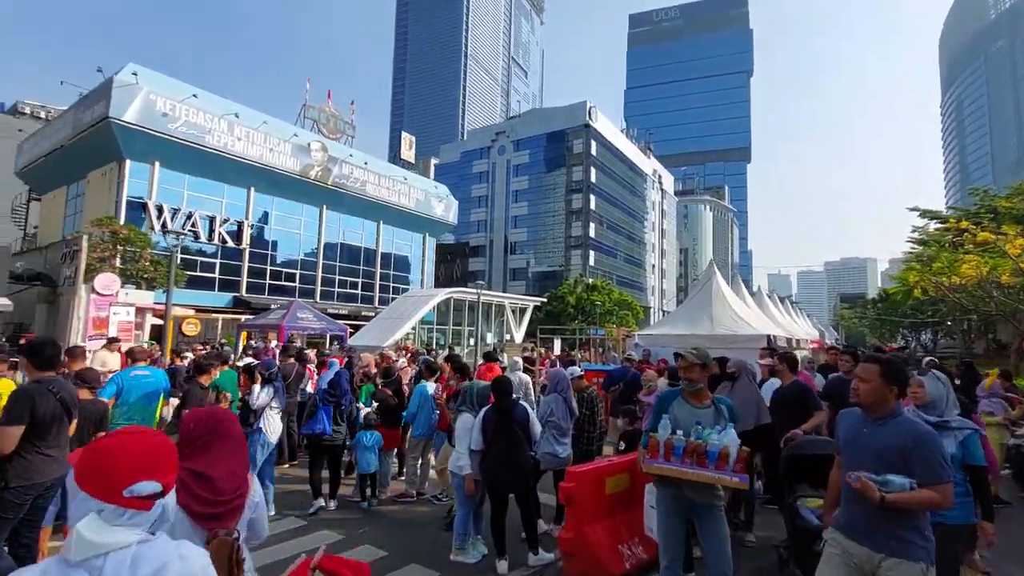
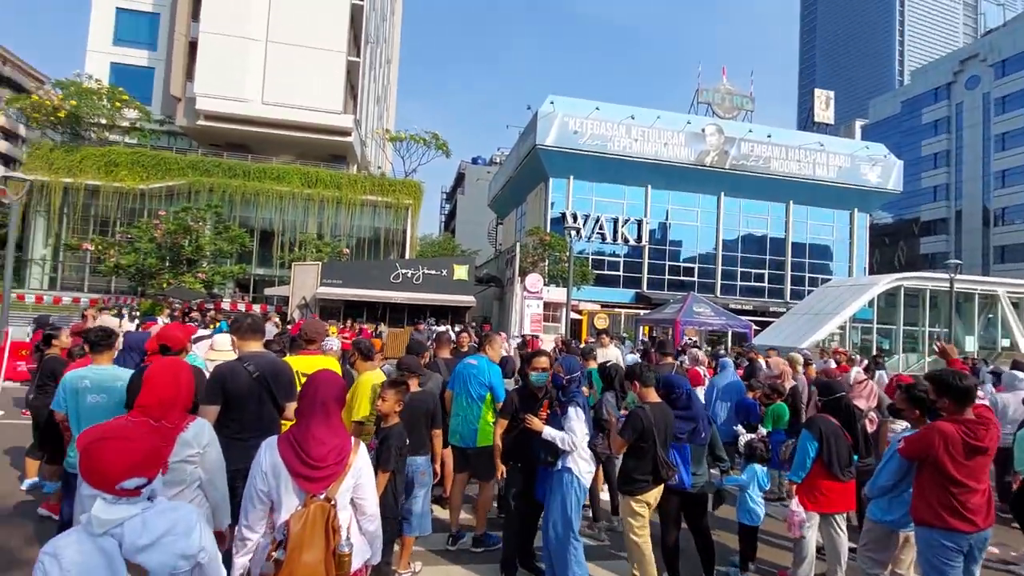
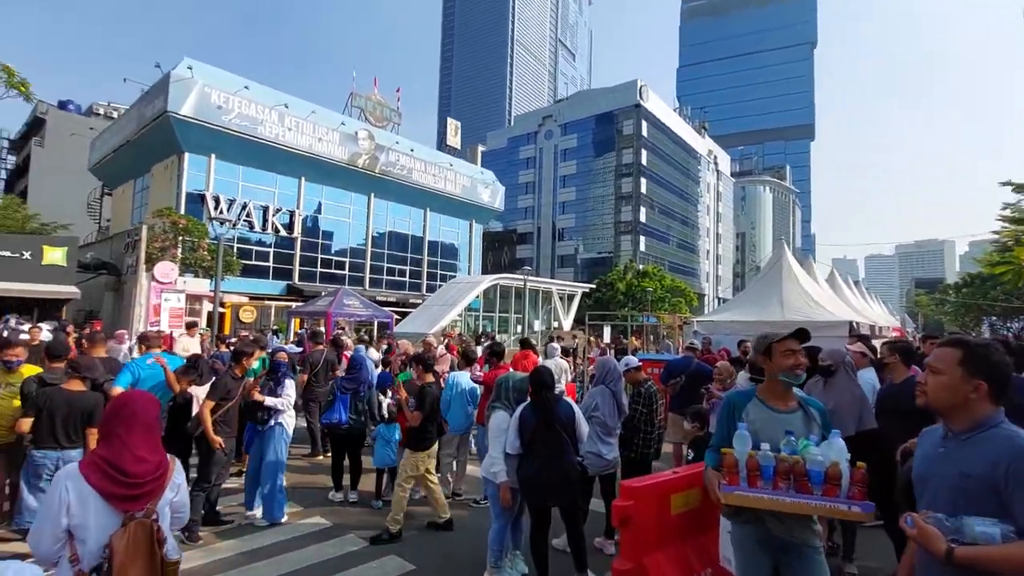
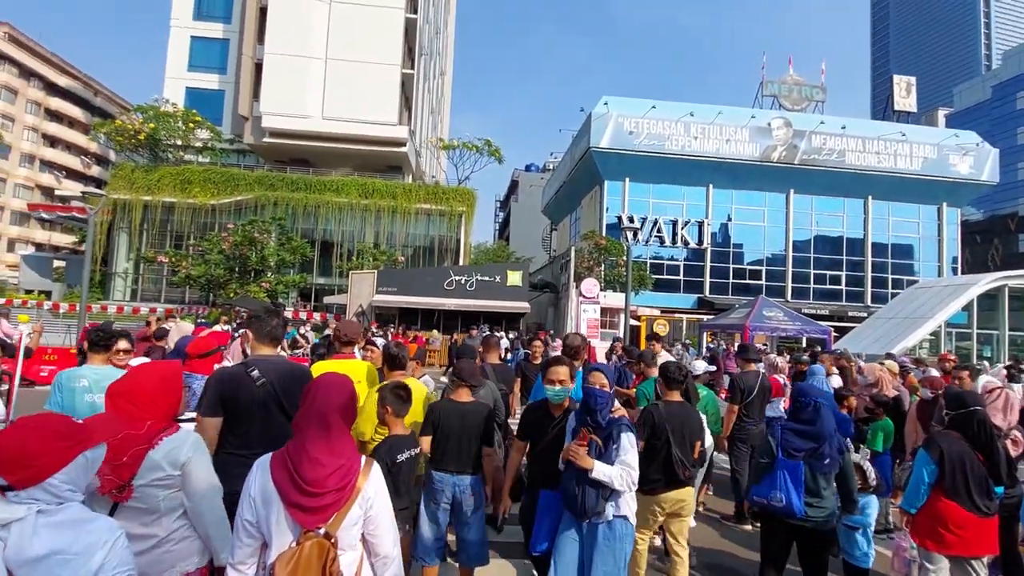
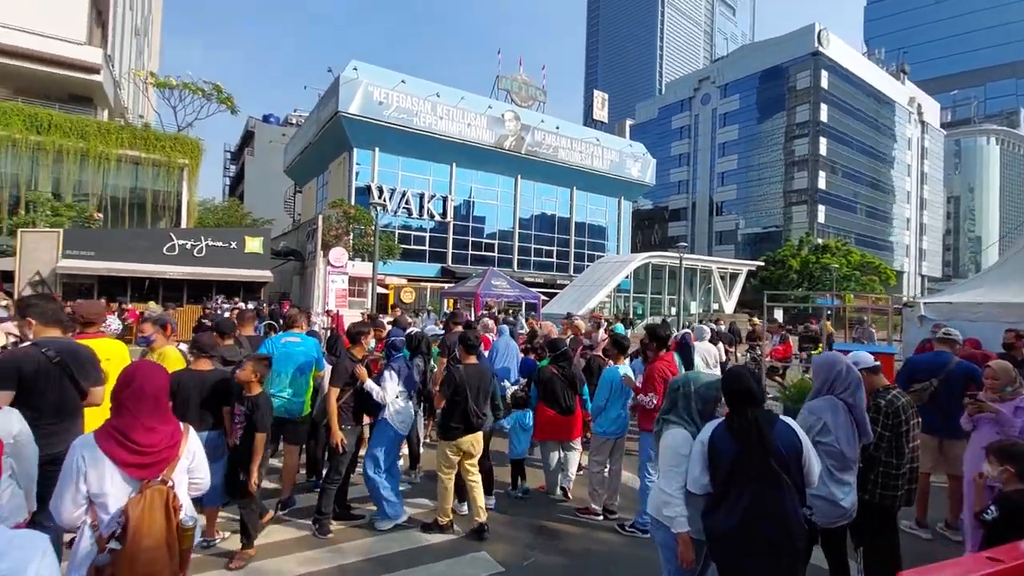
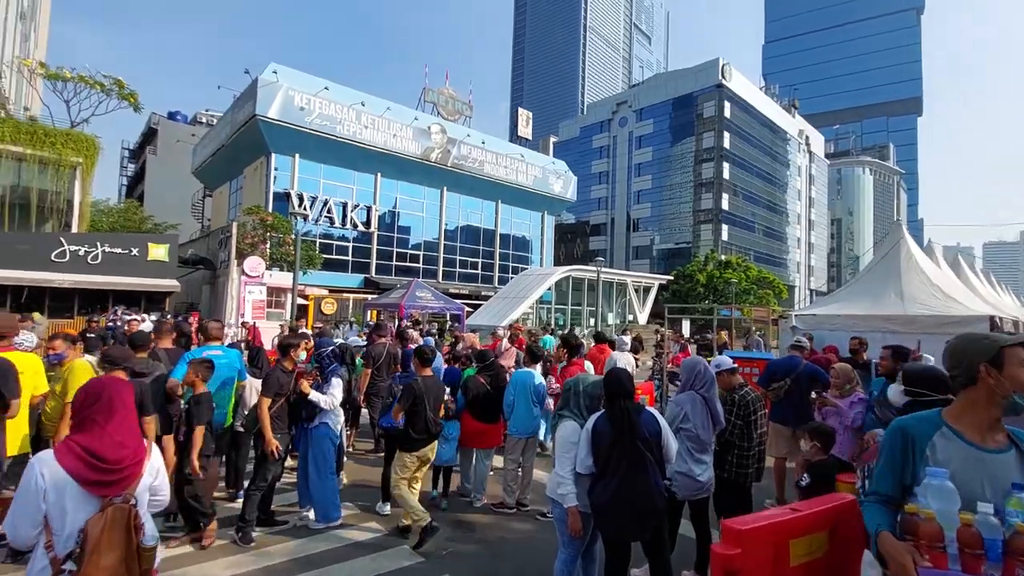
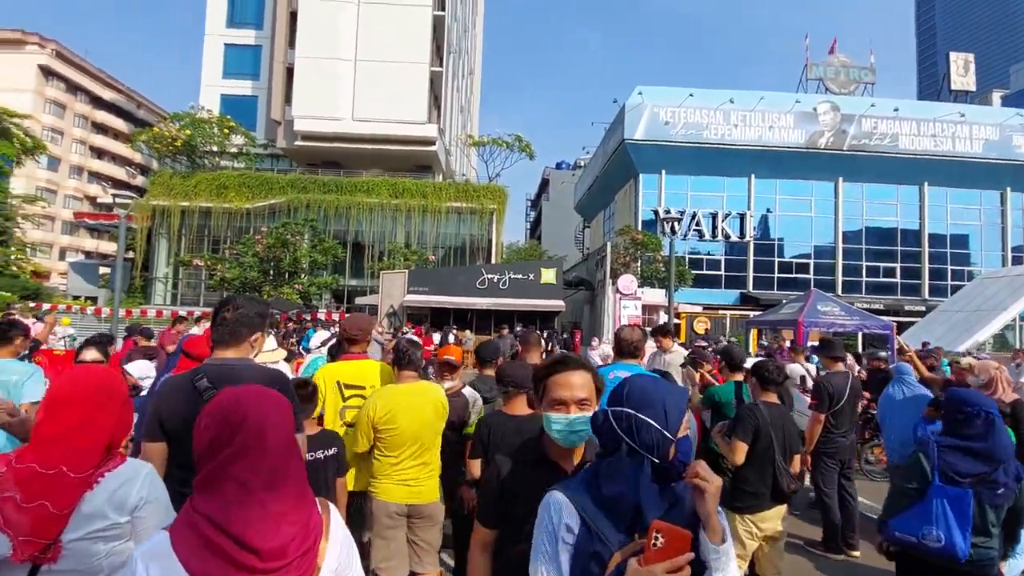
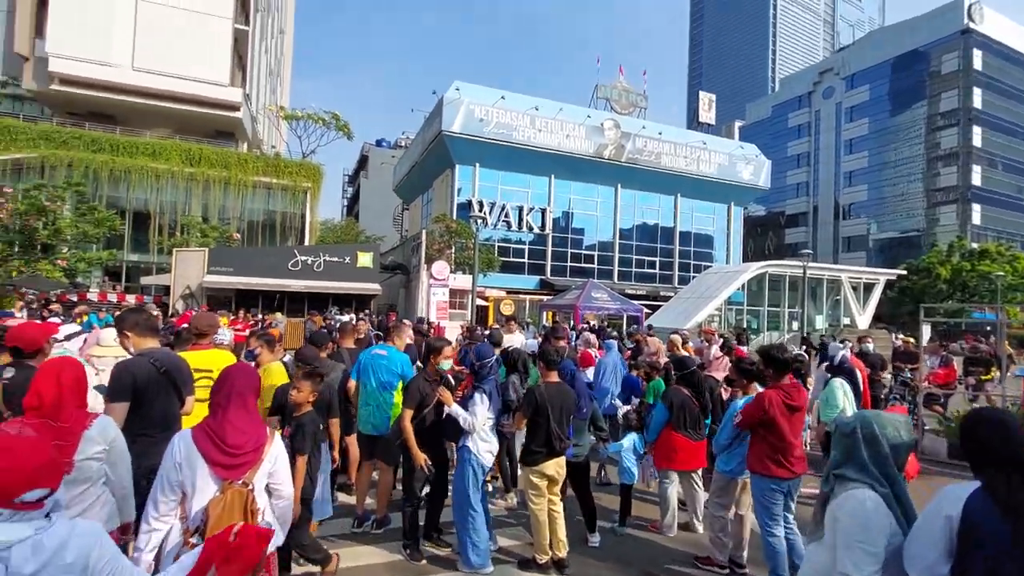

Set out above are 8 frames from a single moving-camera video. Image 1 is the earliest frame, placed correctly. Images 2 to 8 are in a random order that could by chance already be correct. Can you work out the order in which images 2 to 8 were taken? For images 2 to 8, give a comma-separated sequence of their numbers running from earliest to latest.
3, 6, 5, 8, 2, 4, 7
